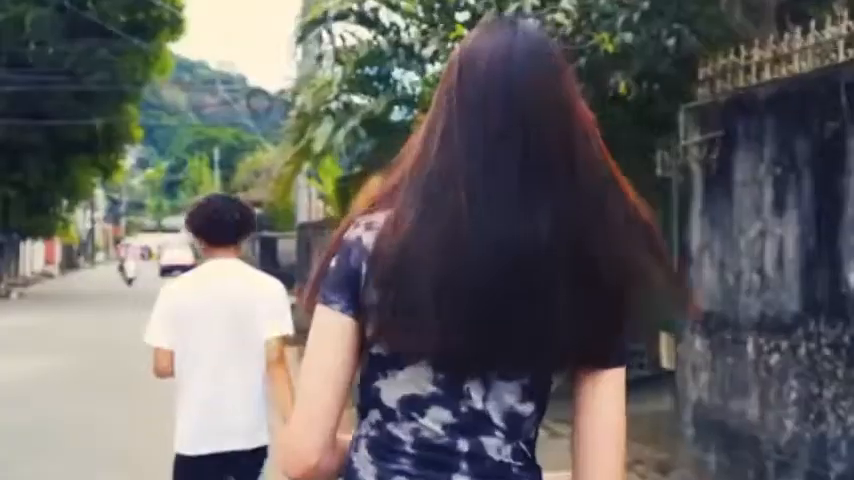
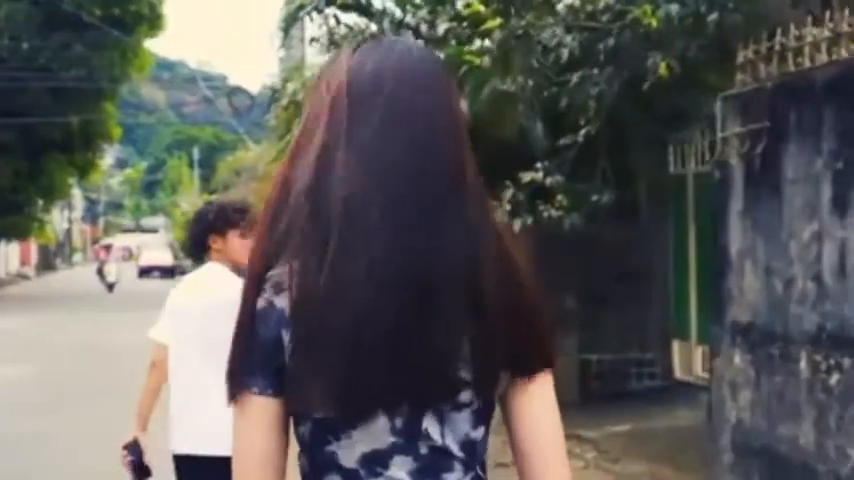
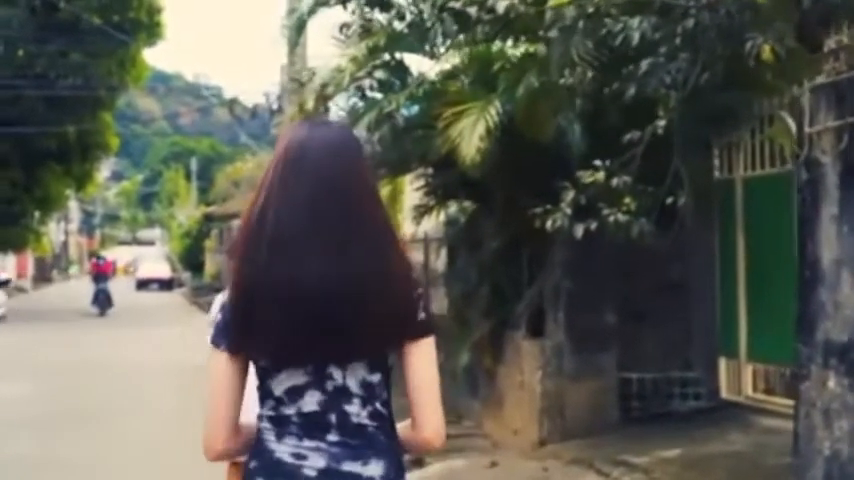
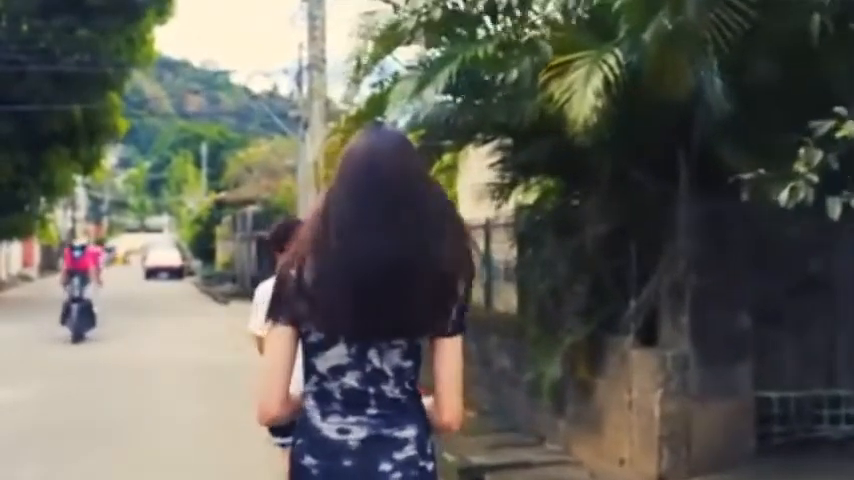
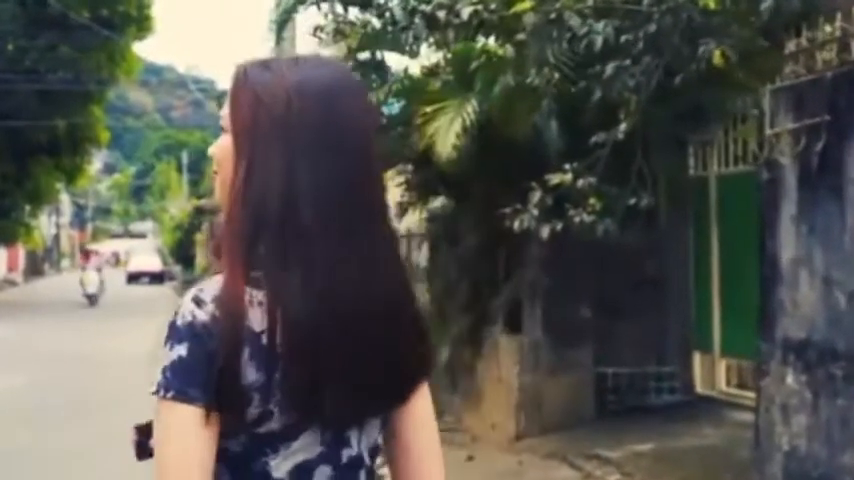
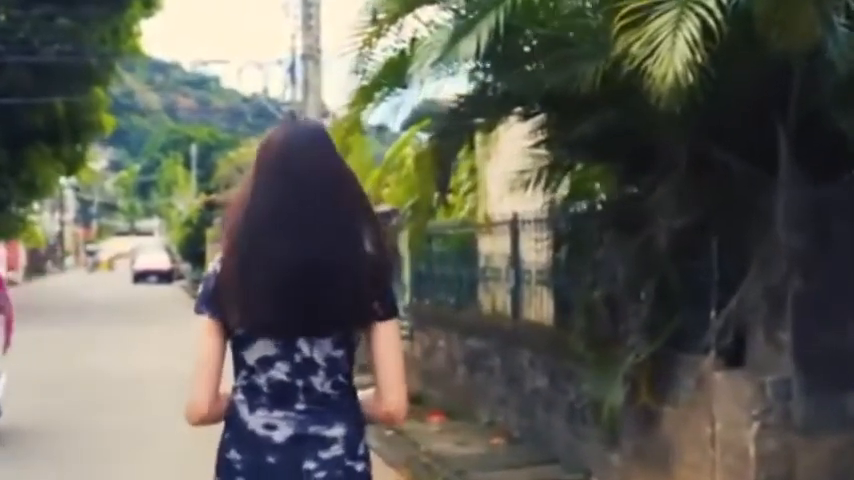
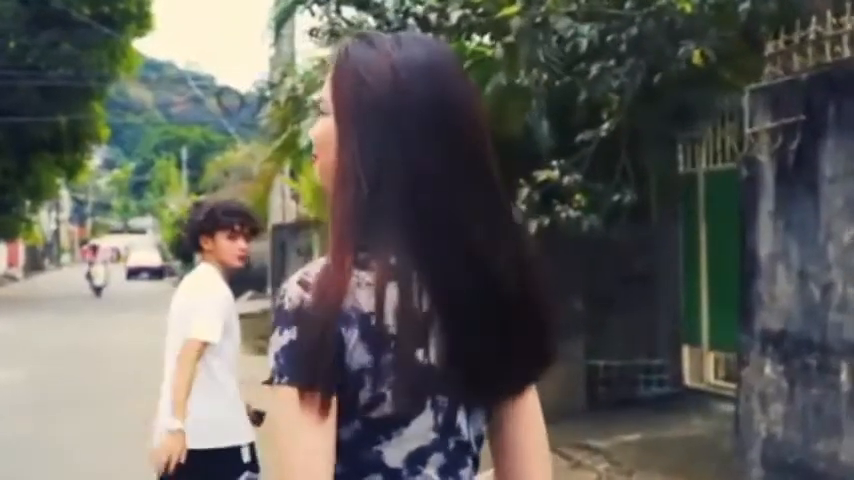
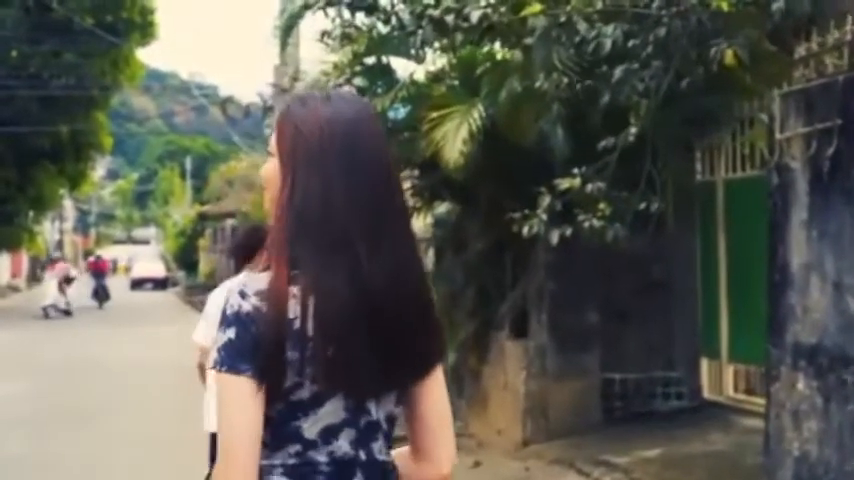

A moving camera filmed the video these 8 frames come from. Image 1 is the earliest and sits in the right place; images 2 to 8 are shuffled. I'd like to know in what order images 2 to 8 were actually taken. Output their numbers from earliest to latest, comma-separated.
2, 7, 5, 8, 3, 4, 6
